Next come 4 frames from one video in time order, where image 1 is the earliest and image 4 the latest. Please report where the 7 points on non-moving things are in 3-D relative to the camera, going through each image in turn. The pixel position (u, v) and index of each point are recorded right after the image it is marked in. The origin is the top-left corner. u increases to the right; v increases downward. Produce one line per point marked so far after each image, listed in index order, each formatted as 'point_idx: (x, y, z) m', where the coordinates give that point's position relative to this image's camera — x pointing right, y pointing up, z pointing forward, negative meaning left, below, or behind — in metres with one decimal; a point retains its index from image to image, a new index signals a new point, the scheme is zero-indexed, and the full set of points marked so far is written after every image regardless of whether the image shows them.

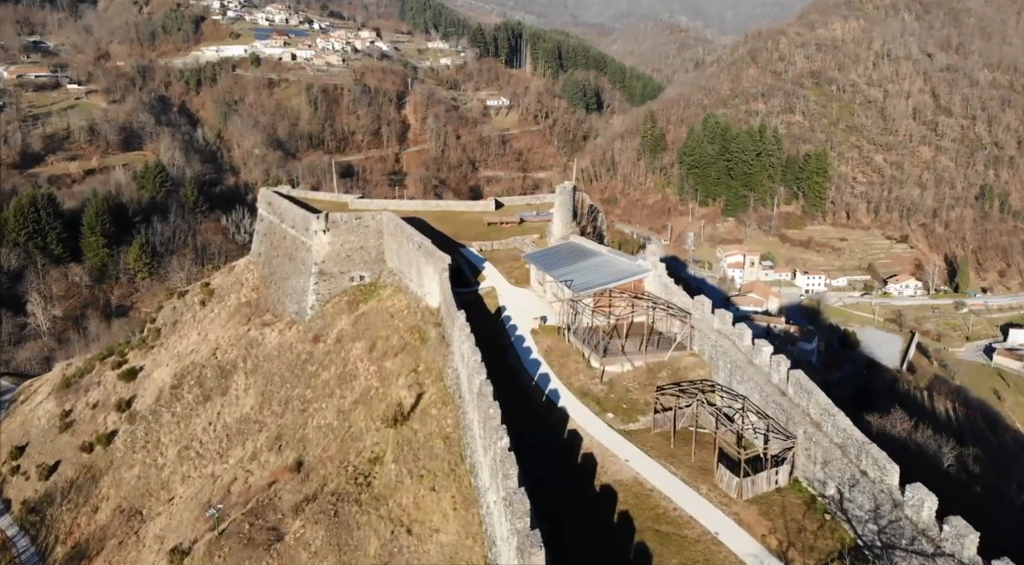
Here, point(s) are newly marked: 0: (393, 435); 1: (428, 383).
0: (-2.7, -3.6, +17.6) m
1: (-2.0, -2.5, +18.7) m
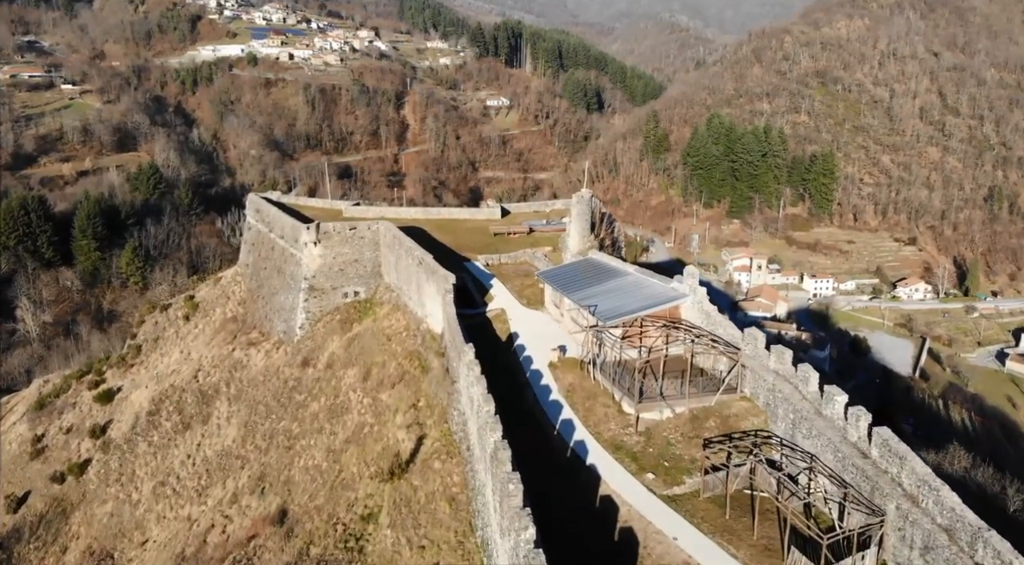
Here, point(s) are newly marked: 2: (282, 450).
0: (-2.4, -4.1, +15.4) m
1: (-1.7, -3.0, +16.4) m
2: (-5.6, -4.1, +19.1) m
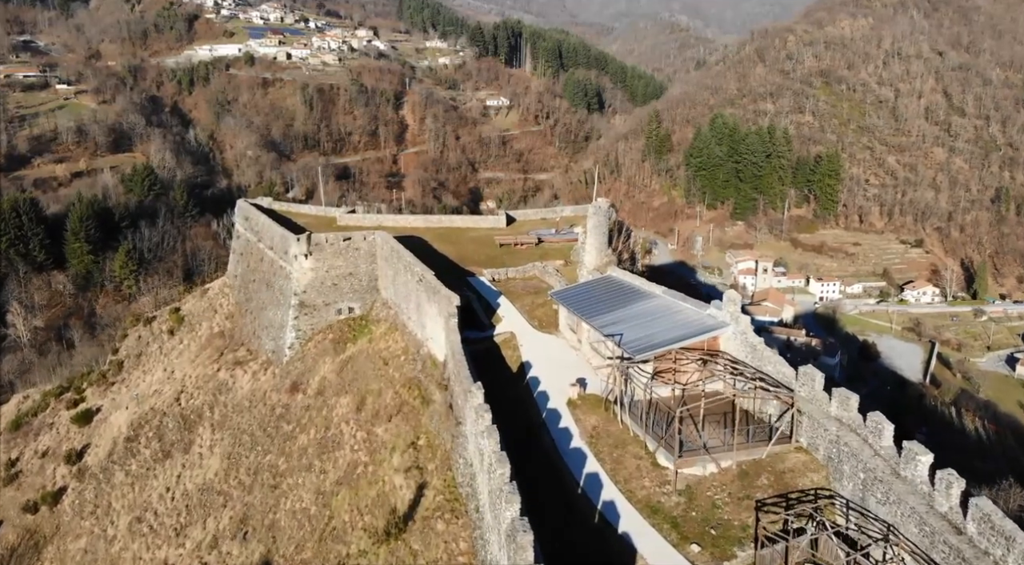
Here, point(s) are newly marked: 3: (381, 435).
0: (-2.2, -4.5, +13.5) m
1: (-1.5, -3.4, +14.6) m
2: (-5.4, -4.5, +17.3) m
3: (-2.7, -3.1, +16.1) m
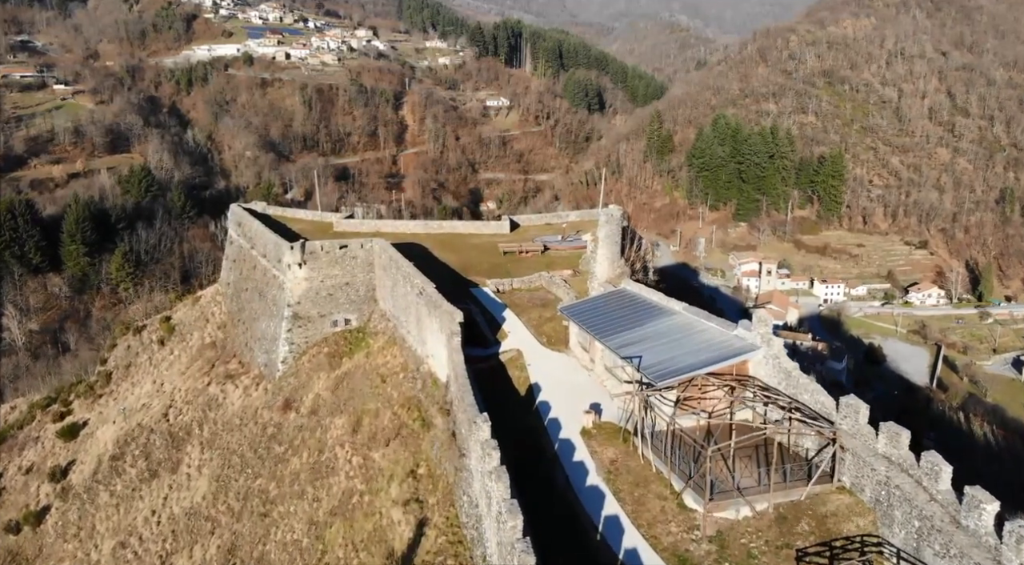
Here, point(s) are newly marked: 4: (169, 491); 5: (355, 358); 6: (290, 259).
0: (-2.0, -4.8, +12.5) m
1: (-1.4, -3.7, +13.5) m
2: (-5.3, -4.8, +16.2) m
3: (-2.6, -3.4, +15.0) m
4: (-8.4, -5.1, +19.3) m
5: (-3.8, -1.8, +19.0) m
6: (-5.6, +0.6, +19.9) m
